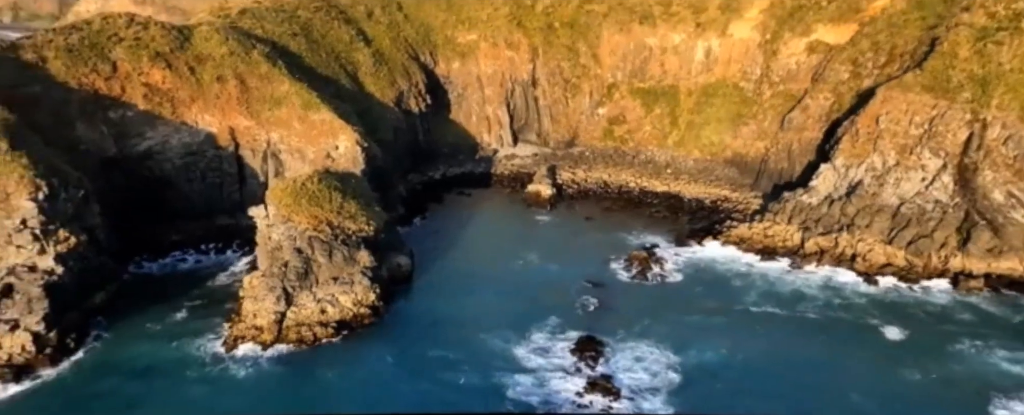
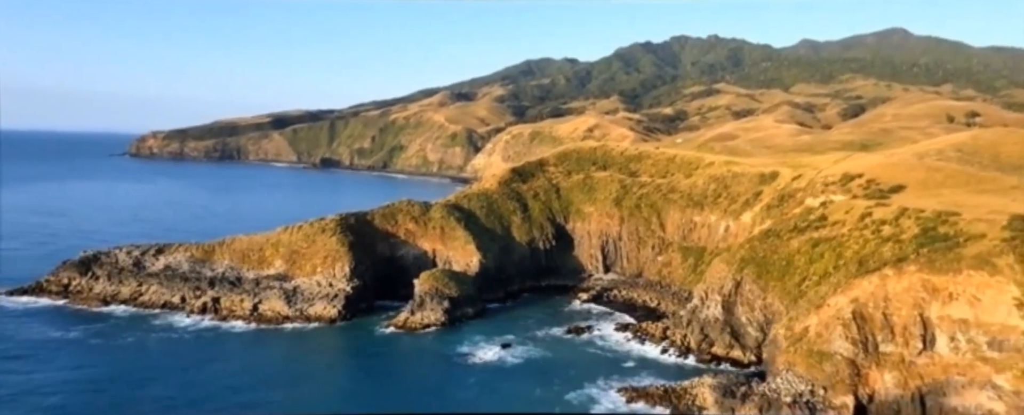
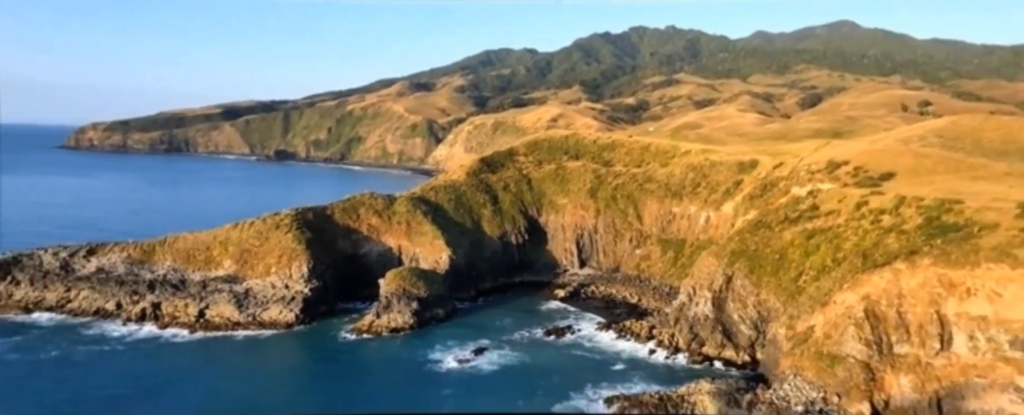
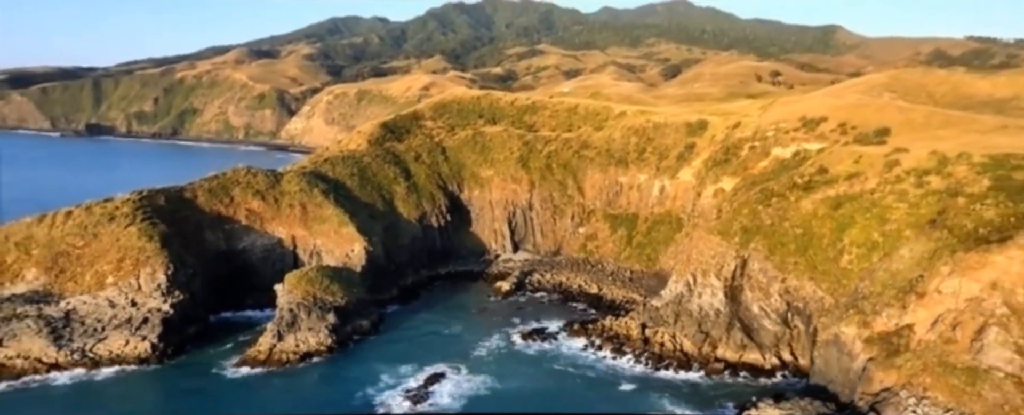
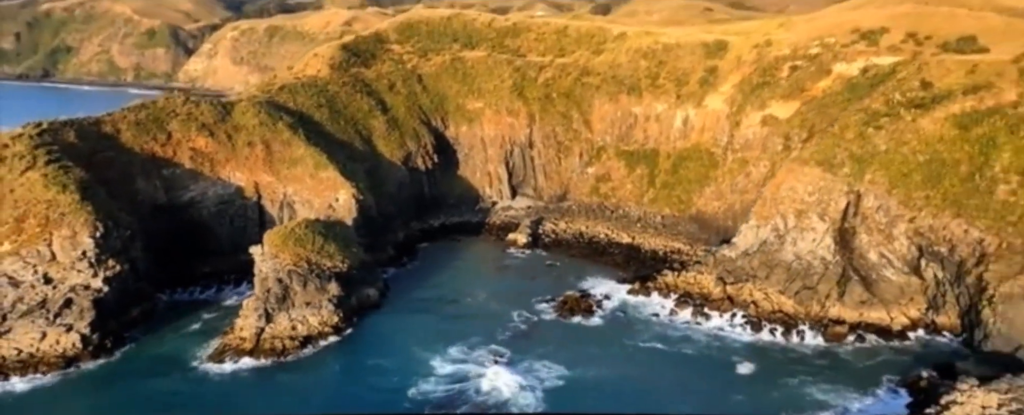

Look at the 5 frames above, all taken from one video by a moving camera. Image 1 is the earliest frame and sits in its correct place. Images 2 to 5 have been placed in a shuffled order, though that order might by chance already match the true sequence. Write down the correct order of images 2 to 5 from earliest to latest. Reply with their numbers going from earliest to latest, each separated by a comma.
5, 4, 3, 2
